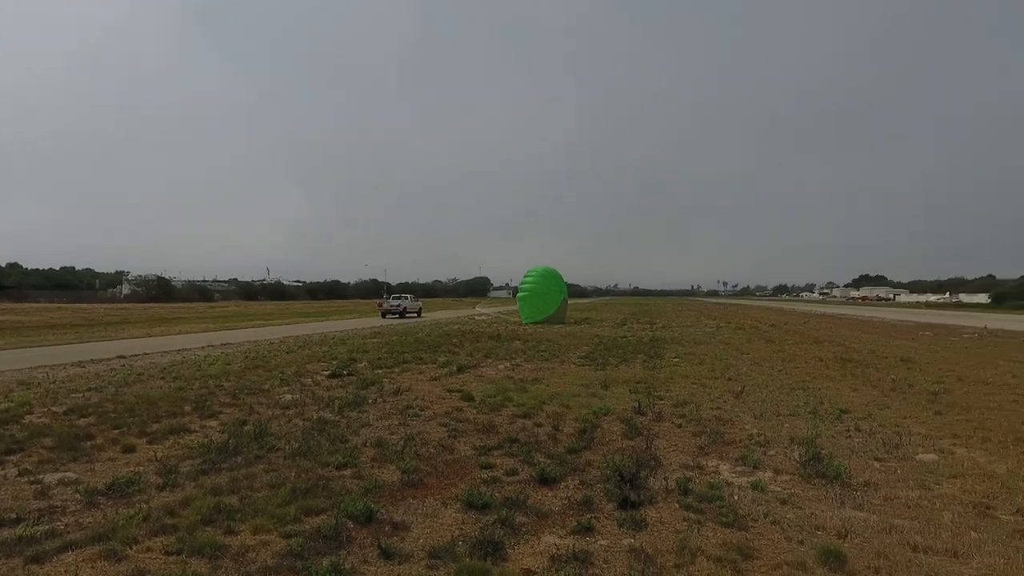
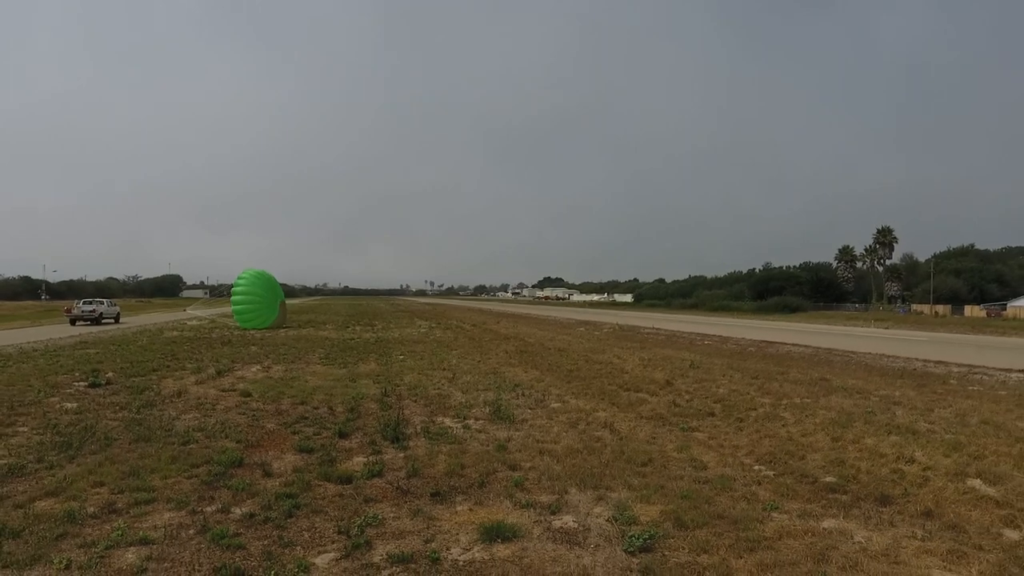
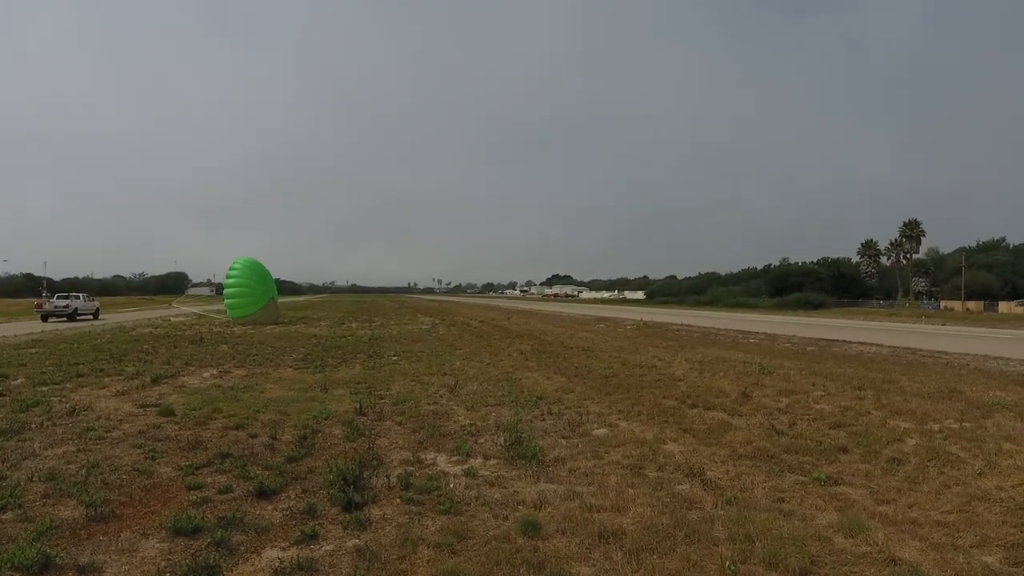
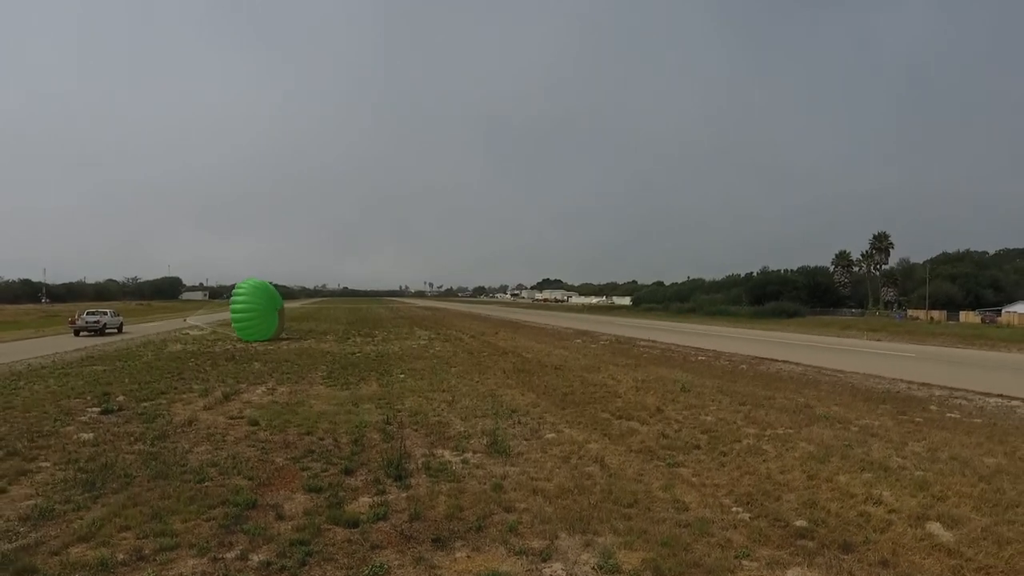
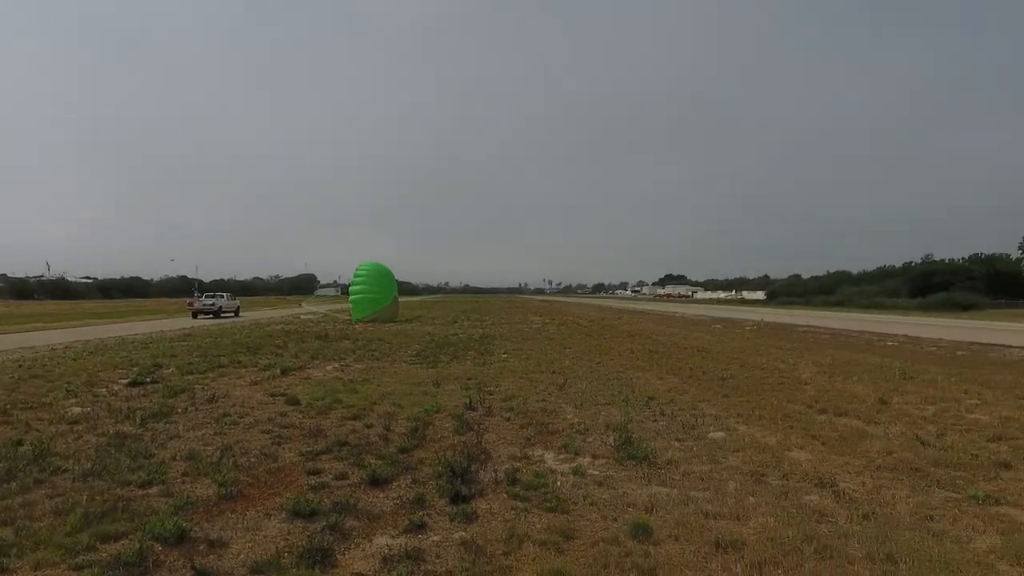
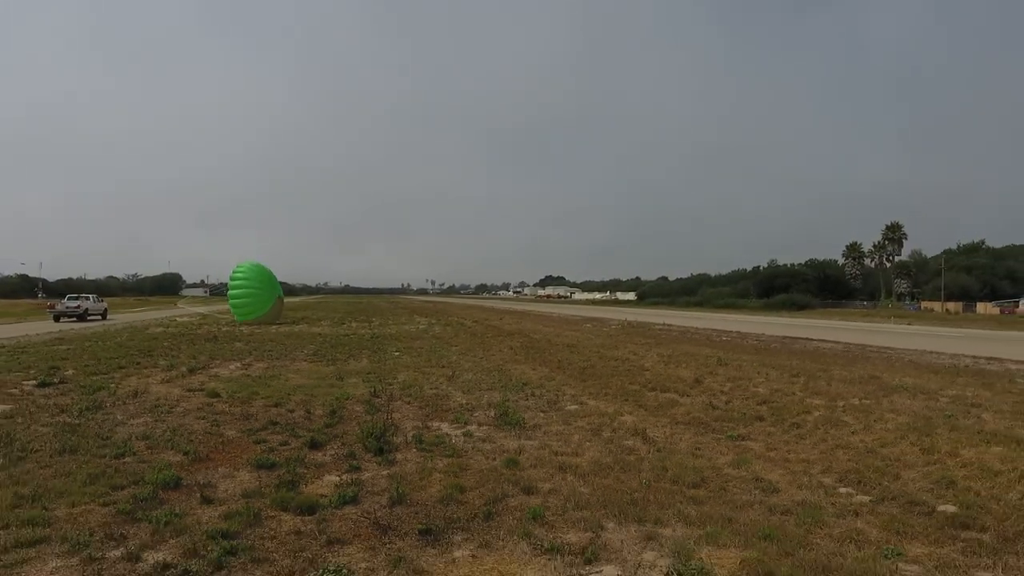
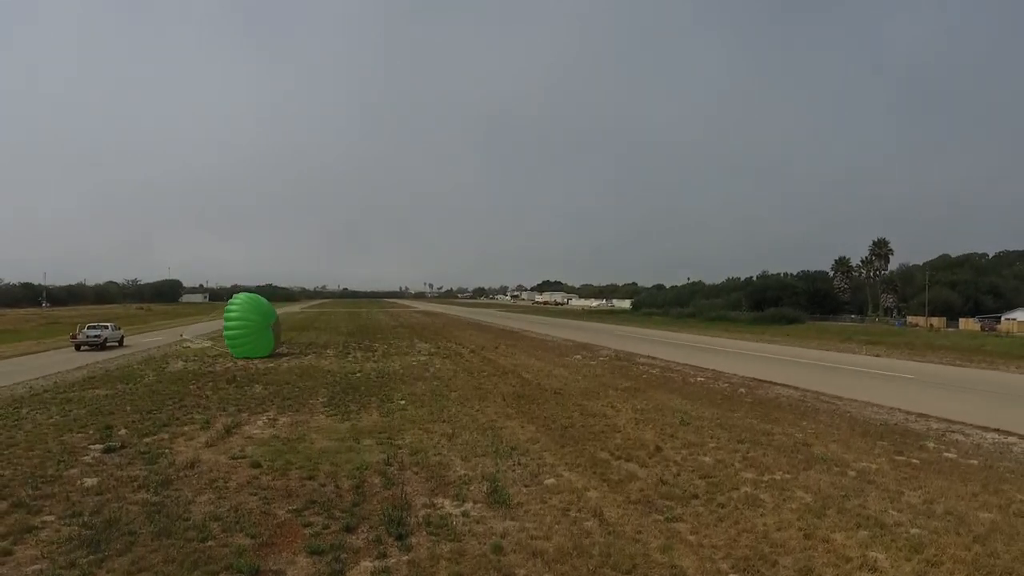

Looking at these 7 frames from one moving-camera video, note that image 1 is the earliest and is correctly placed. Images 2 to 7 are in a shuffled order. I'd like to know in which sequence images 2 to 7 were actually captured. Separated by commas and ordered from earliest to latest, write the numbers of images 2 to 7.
5, 3, 6, 2, 4, 7
